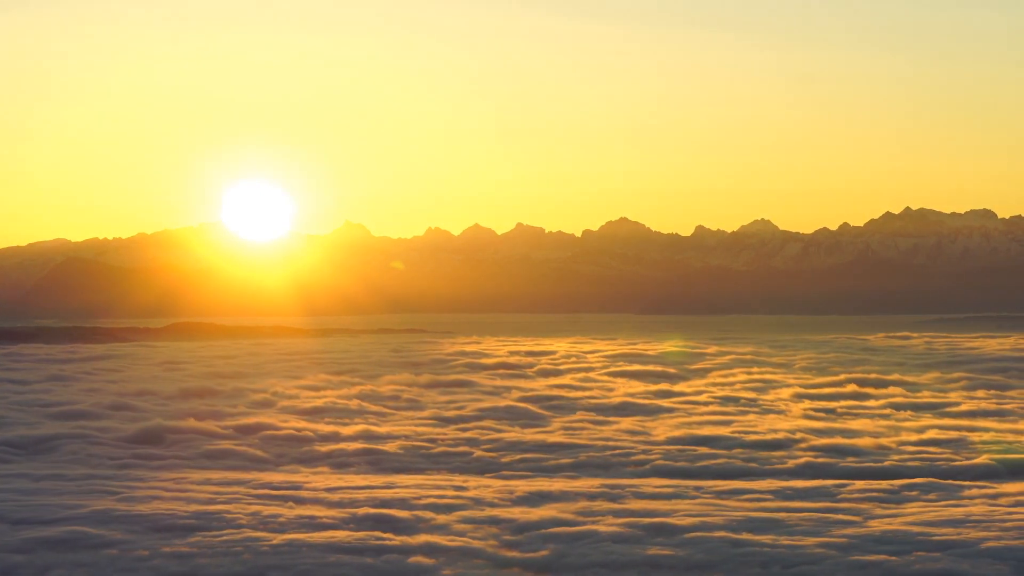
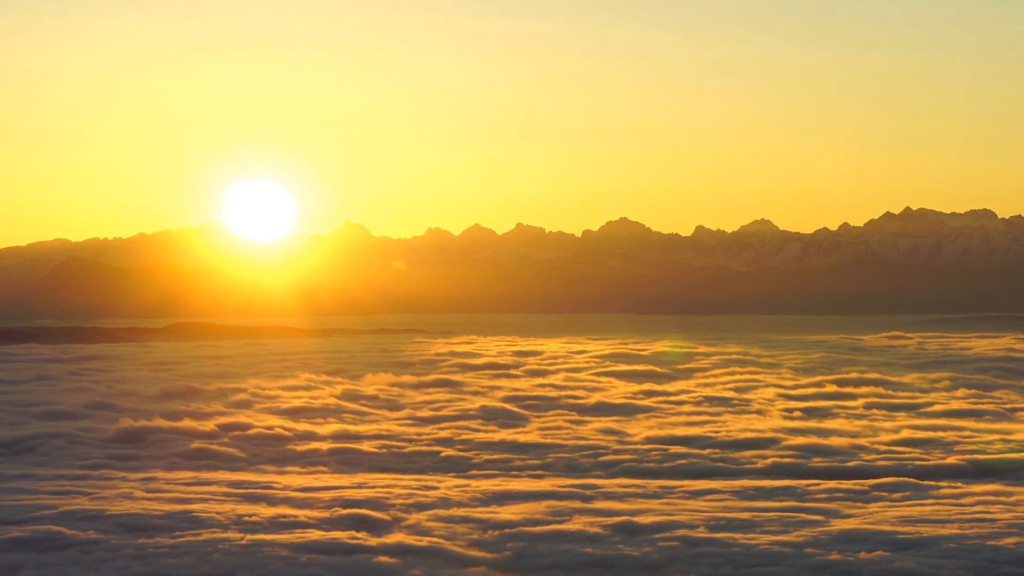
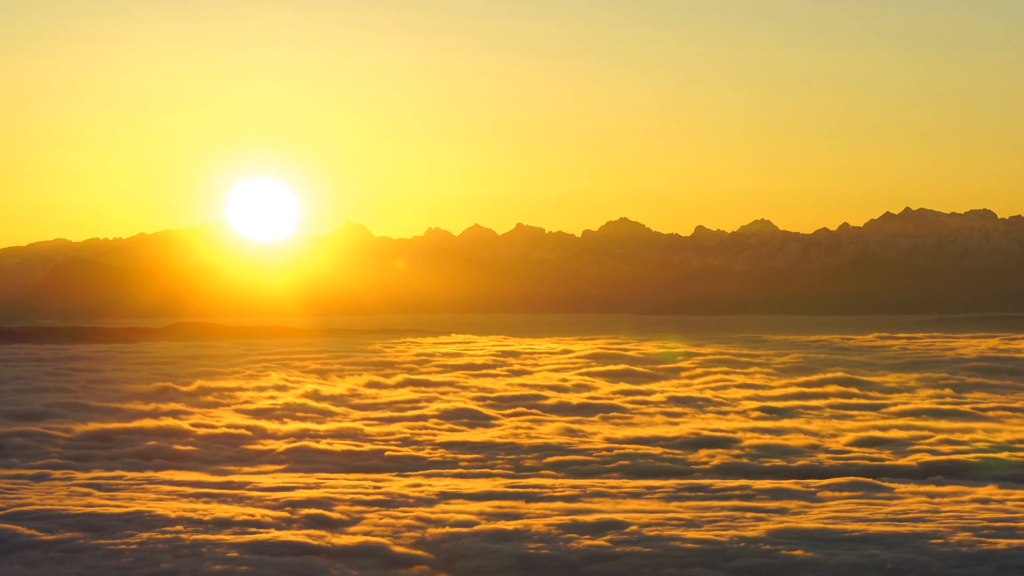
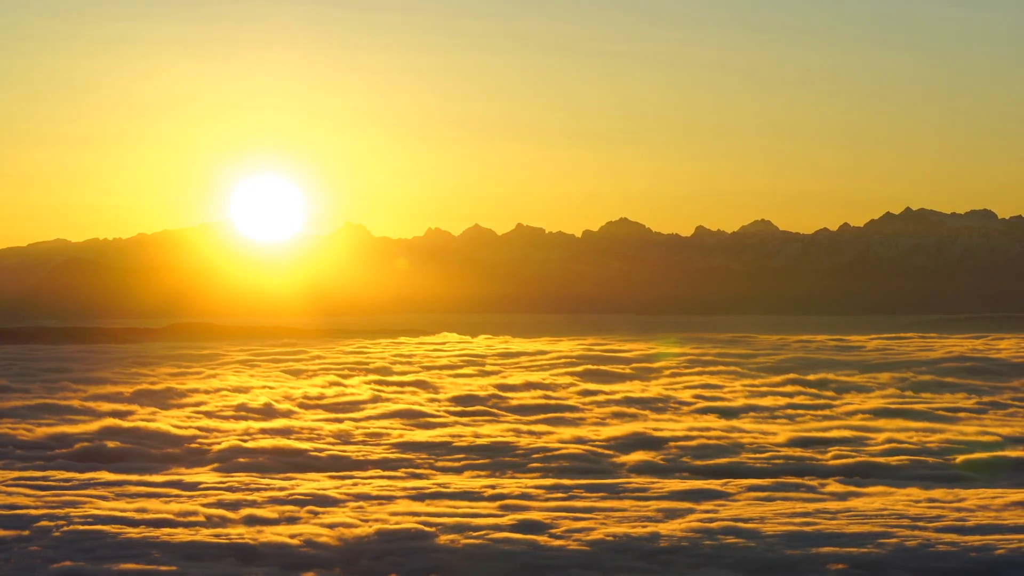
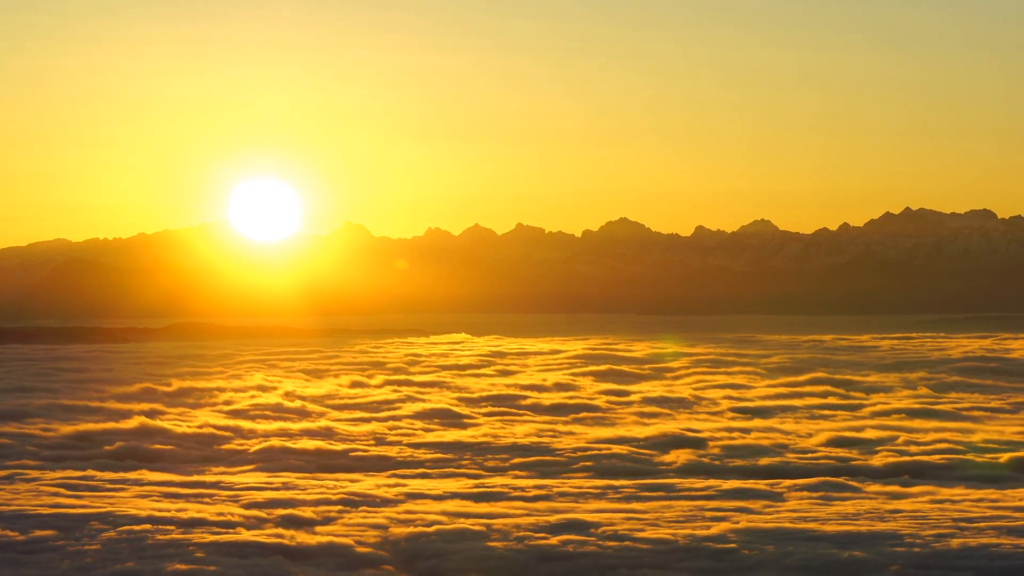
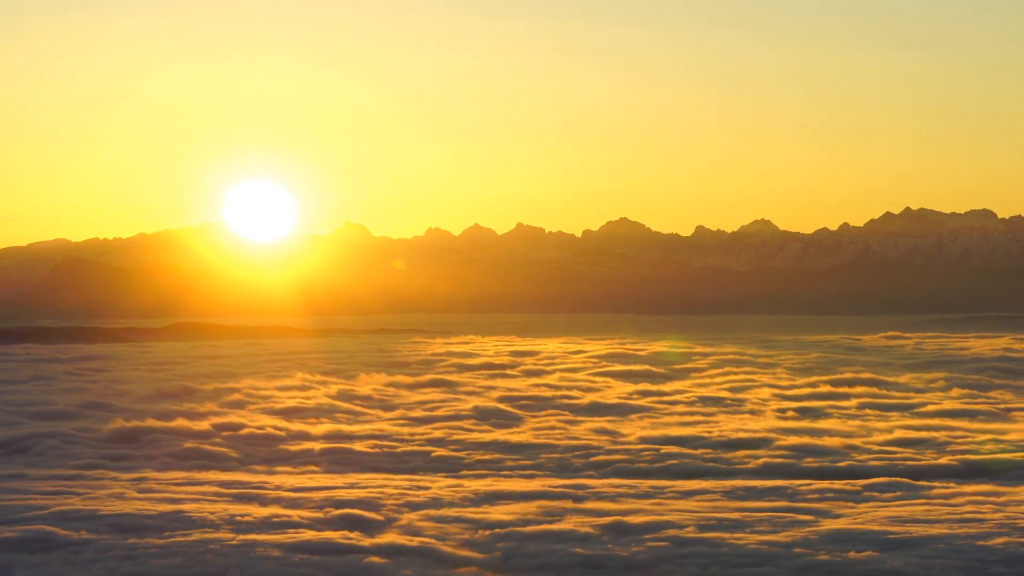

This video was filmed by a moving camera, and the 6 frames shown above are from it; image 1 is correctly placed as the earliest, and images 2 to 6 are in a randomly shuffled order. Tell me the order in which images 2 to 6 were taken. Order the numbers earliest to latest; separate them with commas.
2, 6, 3, 5, 4
